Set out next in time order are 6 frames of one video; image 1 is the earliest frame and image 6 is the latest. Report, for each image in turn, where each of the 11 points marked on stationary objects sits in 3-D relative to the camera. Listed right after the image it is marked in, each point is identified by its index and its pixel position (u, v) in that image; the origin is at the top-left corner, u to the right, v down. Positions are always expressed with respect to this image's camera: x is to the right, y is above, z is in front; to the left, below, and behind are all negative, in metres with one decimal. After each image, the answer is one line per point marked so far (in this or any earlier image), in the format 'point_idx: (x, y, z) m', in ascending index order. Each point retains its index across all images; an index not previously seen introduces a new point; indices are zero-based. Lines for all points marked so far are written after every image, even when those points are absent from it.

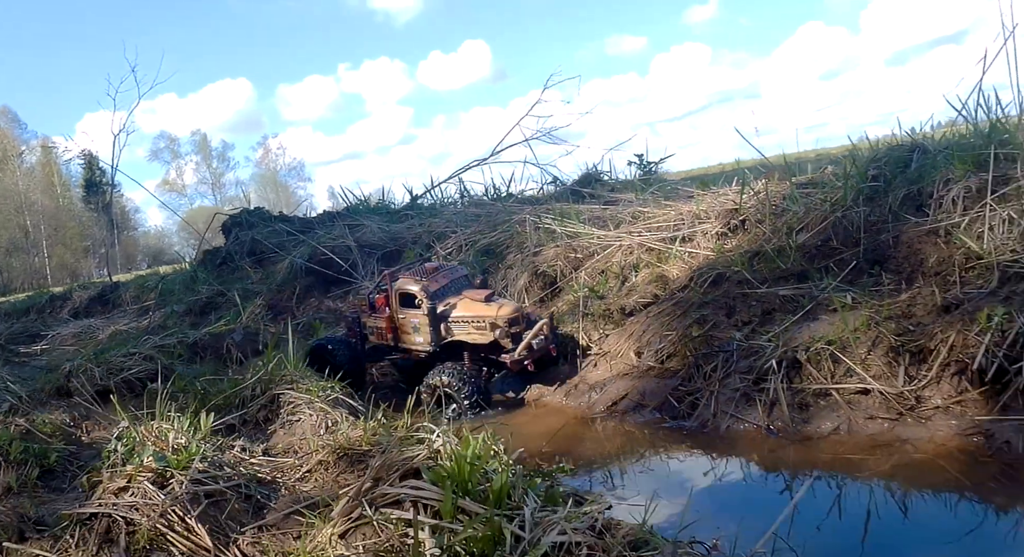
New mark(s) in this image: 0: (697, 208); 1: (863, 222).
0: (+1.7, +0.7, +8.1) m
1: (+2.7, +0.4, +6.4) m
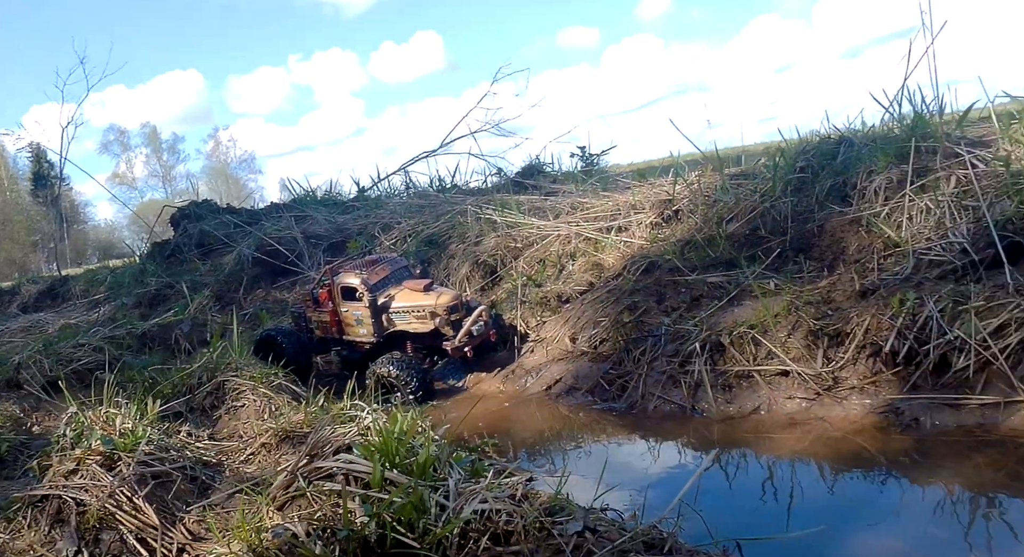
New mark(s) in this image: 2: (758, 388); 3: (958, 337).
0: (+1.2, +0.8, +8.4) m
1: (+2.3, +0.5, +6.8) m
2: (+1.6, -0.7, +5.3) m
3: (+2.5, -0.3, +4.7) m
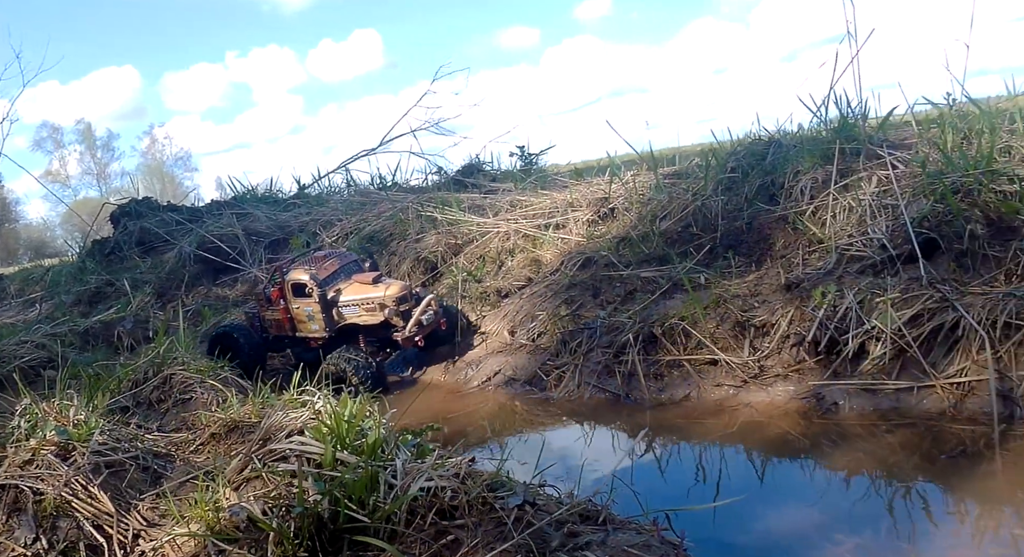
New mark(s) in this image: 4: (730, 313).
0: (+0.6, +0.8, +8.7) m
1: (+1.8, +0.6, +7.2) m
2: (+1.2, -0.7, +5.7) m
3: (+2.2, -0.3, +5.1) m
4: (+1.5, -0.2, +5.7) m
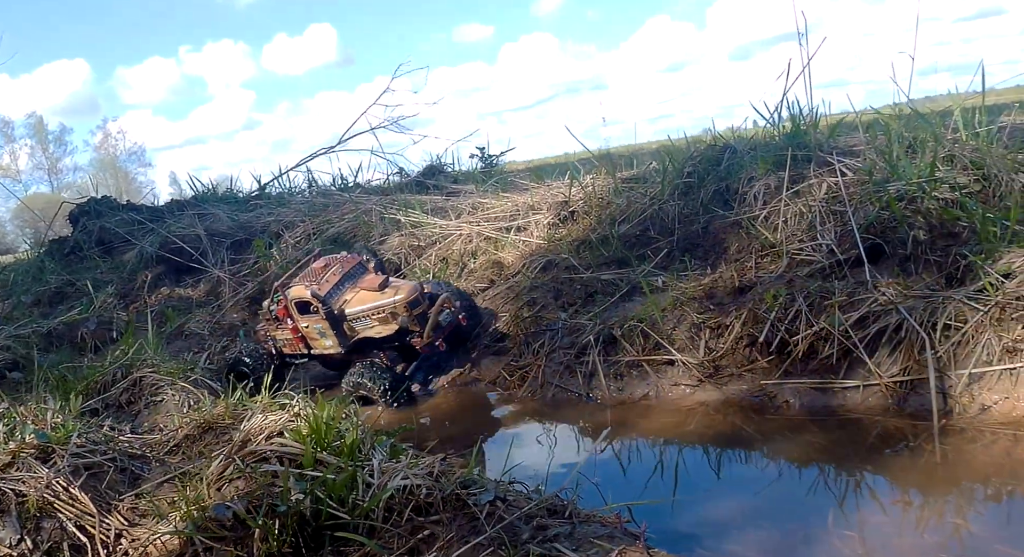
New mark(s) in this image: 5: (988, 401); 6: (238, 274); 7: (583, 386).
0: (+0.2, +0.8, +8.9) m
1: (+1.5, +0.6, +7.4) m
2: (+1.0, -0.7, +5.9) m
3: (+2.0, -0.3, +5.4) m
4: (+1.3, -0.3, +6.0) m
5: (+2.6, -0.7, +4.7) m
6: (-3.3, +0.1, +10.0) m
7: (+0.5, -0.8, +6.1) m
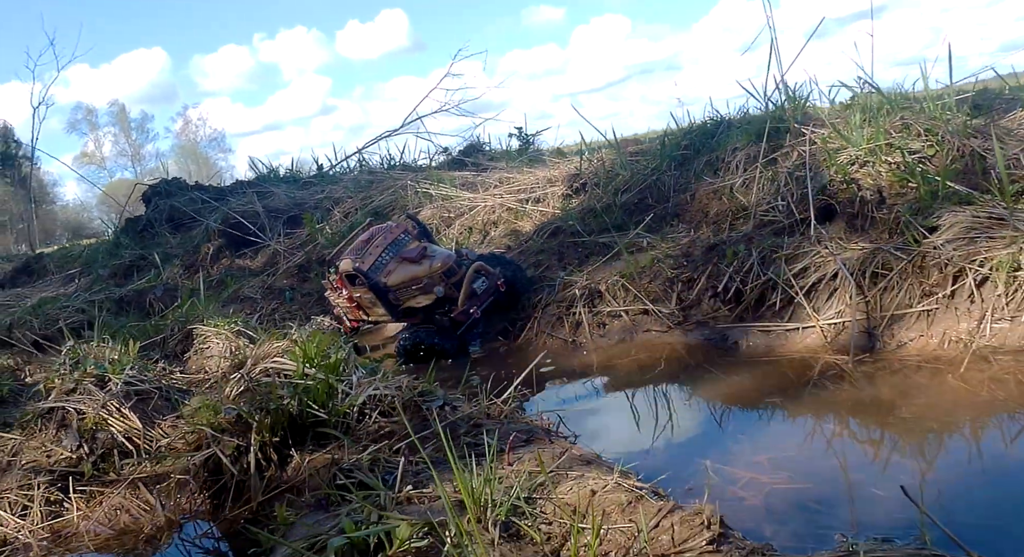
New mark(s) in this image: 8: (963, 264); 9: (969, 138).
0: (+0.4, +1.2, +9.6) m
1: (+1.5, +0.9, +8.0) m
2: (+0.9, -0.4, +6.6) m
3: (+1.8, 0.0, +6.0) m
4: (+1.2, +0.1, +6.7) m
5: (+2.4, -0.4, +5.2) m
6: (-3.0, +0.4, +11.0) m
7: (+0.5, -0.5, +6.8) m
8: (+2.8, +0.1, +5.3) m
9: (+3.4, +1.0, +6.2) m
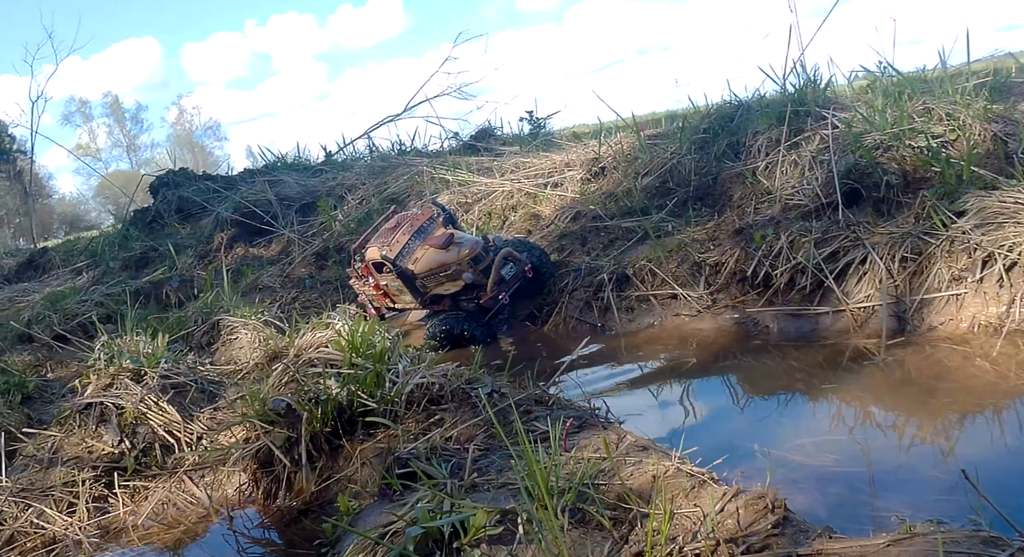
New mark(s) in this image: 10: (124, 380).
0: (+0.6, +1.4, +9.6) m
1: (+1.7, +1.1, +8.1) m
2: (+1.1, -0.3, +6.7) m
3: (+2.1, +0.1, +6.0) m
4: (+1.4, +0.2, +6.7) m
5: (+2.7, -0.3, +5.3) m
6: (-2.8, +0.6, +11.0) m
7: (+0.7, -0.3, +6.8) m
8: (+3.0, +0.2, +5.3) m
9: (+3.6, +1.2, +6.2) m
10: (-2.5, -0.7, +5.4) m
